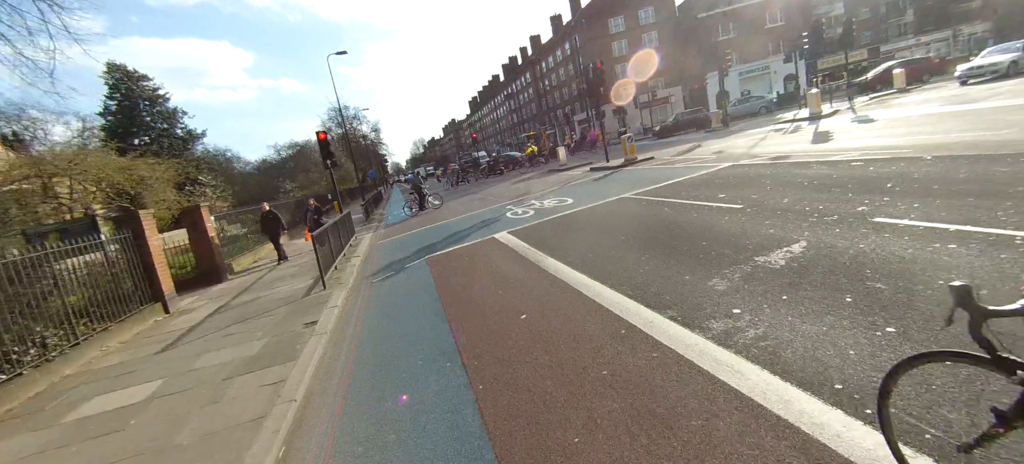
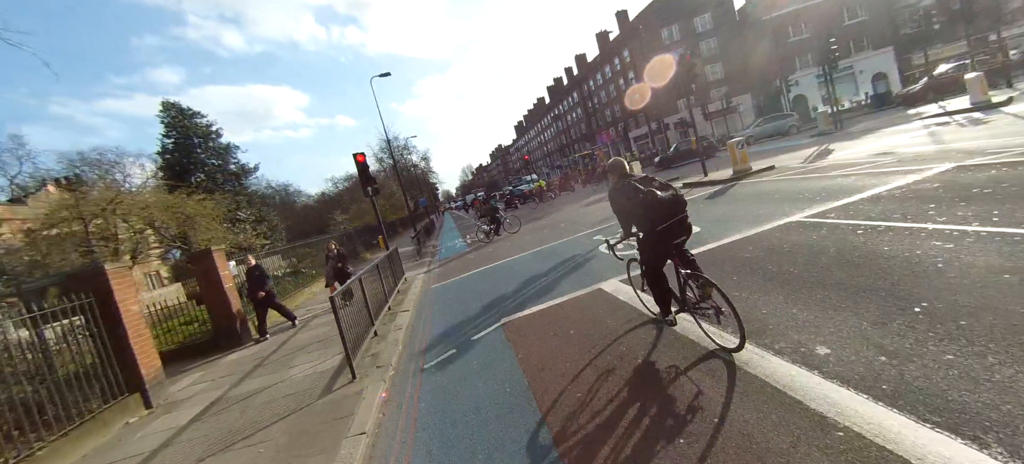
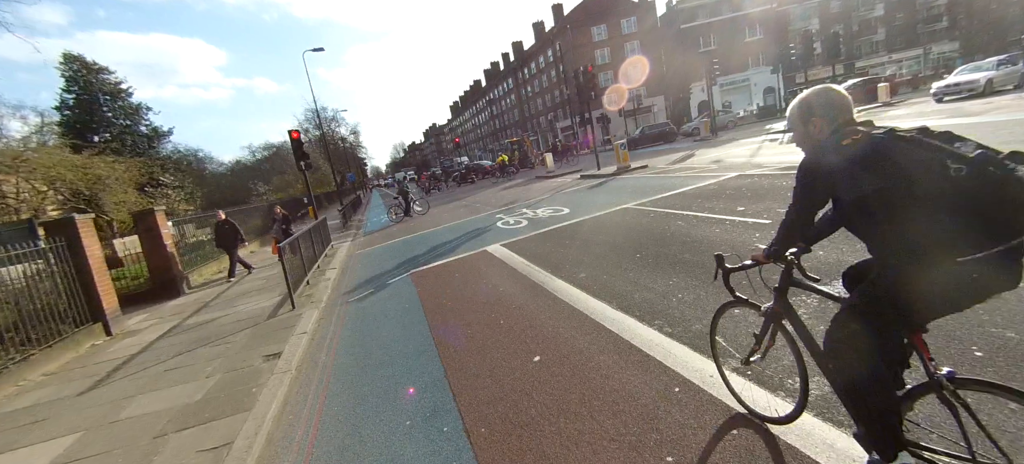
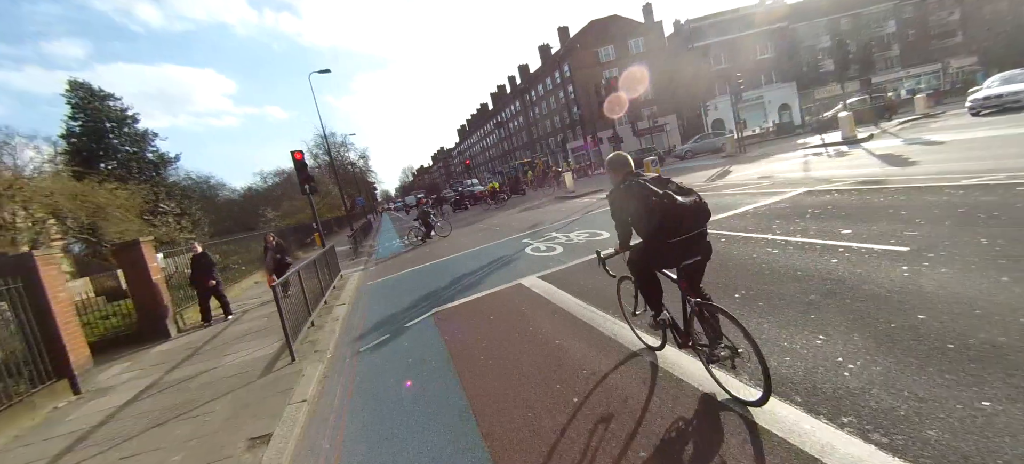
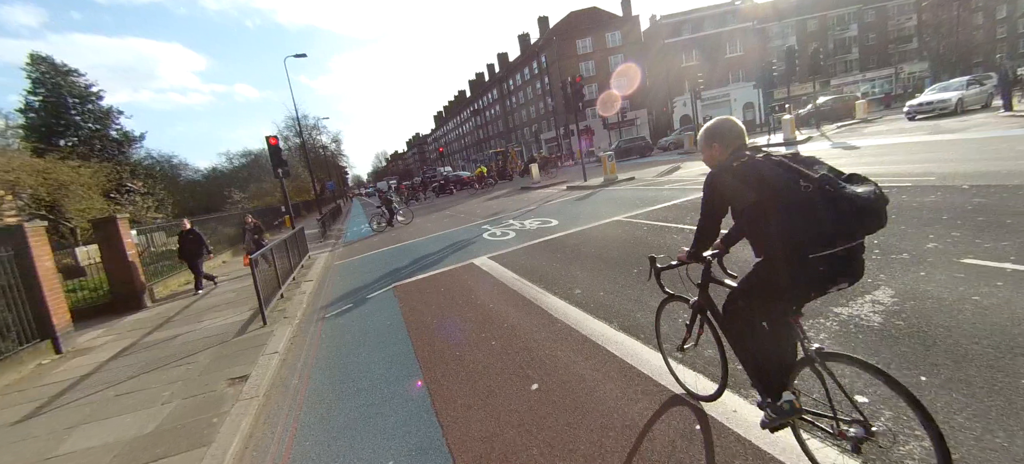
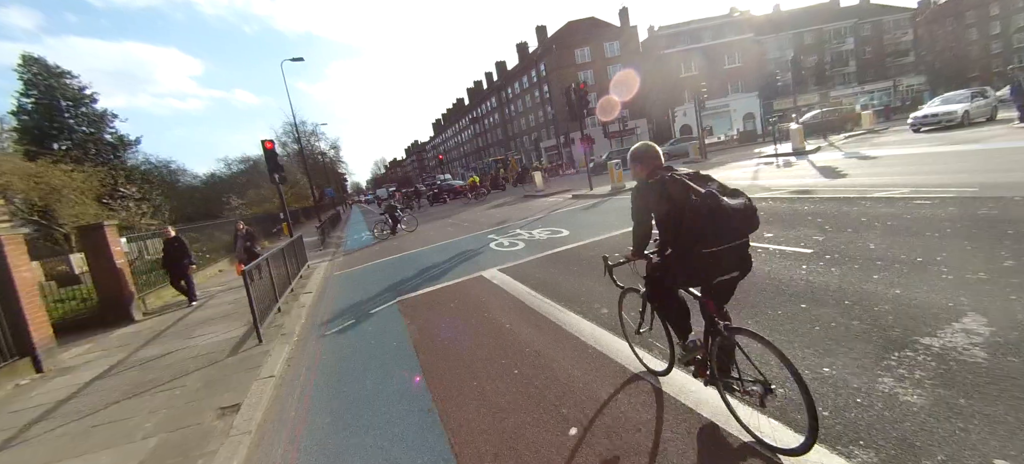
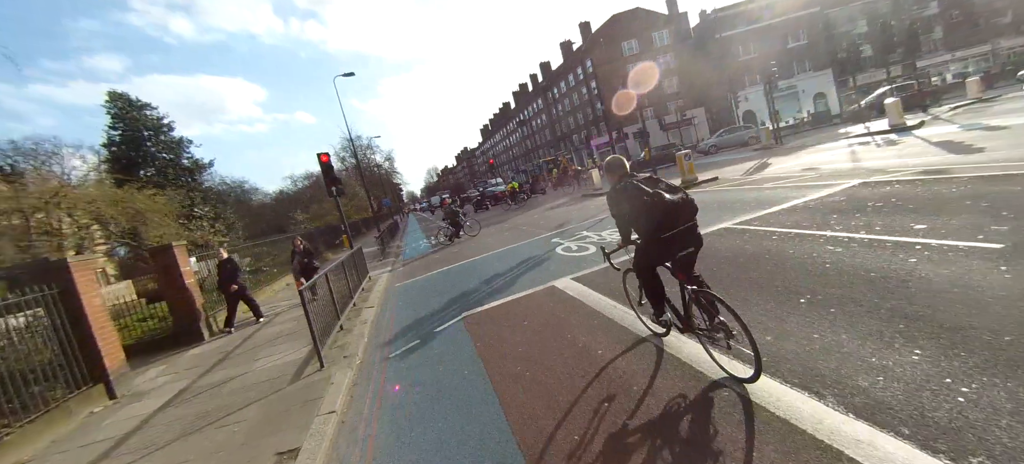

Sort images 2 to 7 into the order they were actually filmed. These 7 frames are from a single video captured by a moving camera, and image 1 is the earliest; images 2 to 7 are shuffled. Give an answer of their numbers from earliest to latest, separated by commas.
3, 5, 6, 4, 7, 2
